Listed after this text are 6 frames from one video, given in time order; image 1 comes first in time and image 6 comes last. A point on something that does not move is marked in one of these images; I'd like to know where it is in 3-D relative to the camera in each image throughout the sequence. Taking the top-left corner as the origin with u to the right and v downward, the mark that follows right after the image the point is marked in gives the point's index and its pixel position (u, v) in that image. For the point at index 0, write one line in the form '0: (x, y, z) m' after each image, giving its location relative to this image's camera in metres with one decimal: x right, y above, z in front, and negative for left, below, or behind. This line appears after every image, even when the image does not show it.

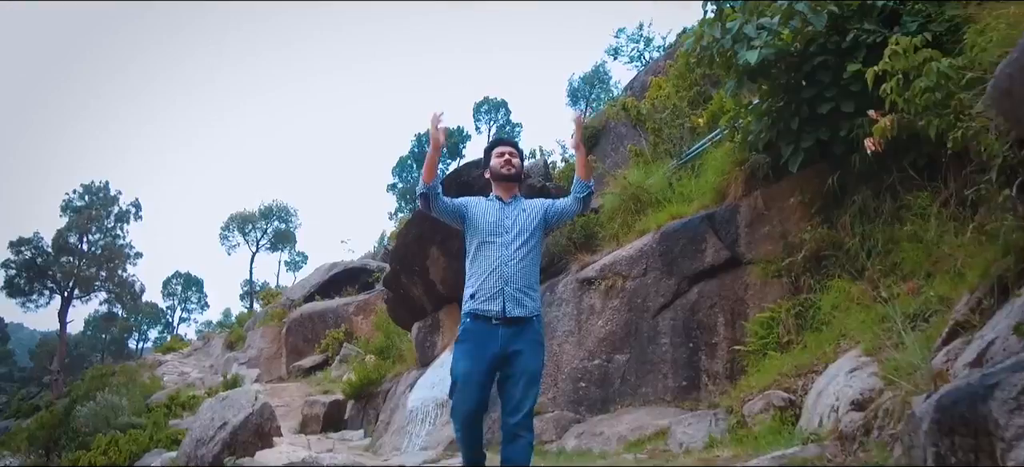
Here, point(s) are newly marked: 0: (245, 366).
0: (-5.9, -2.9, +17.6) m
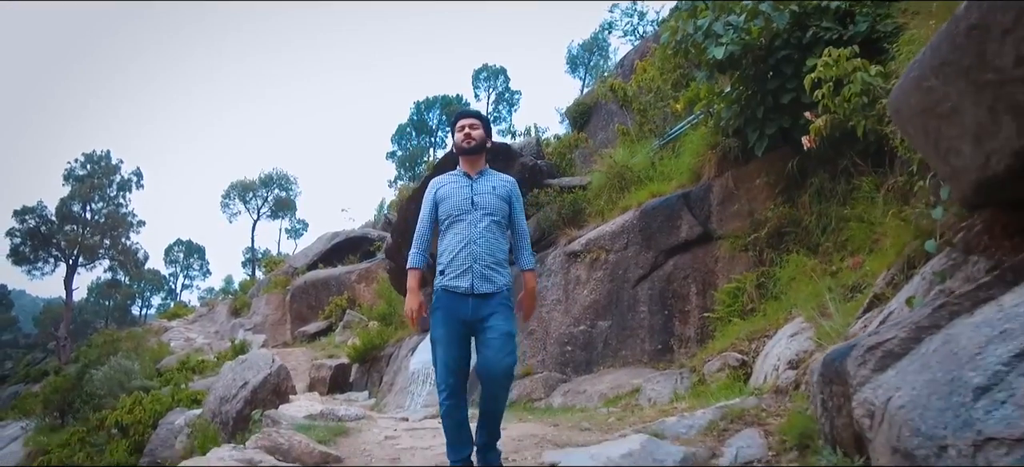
0: (-5.9, -2.2, +18.2) m
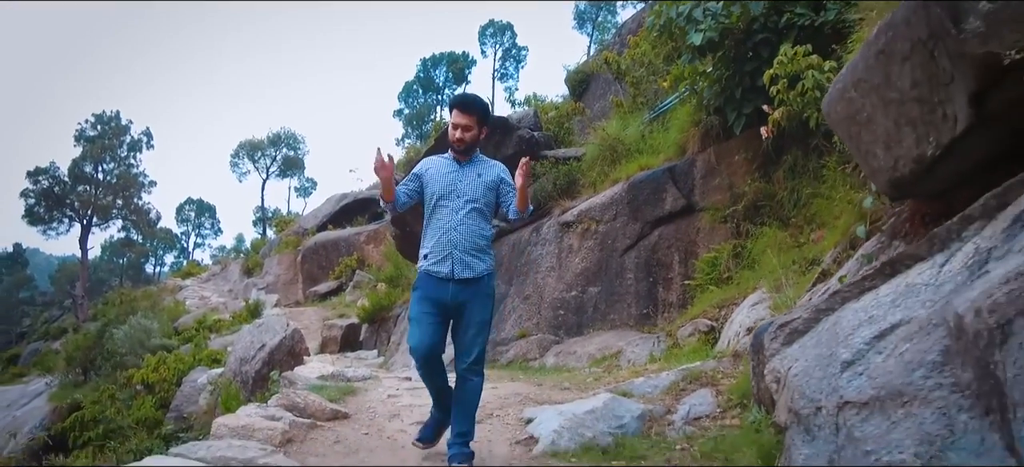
0: (-5.8, -1.3, +18.6) m
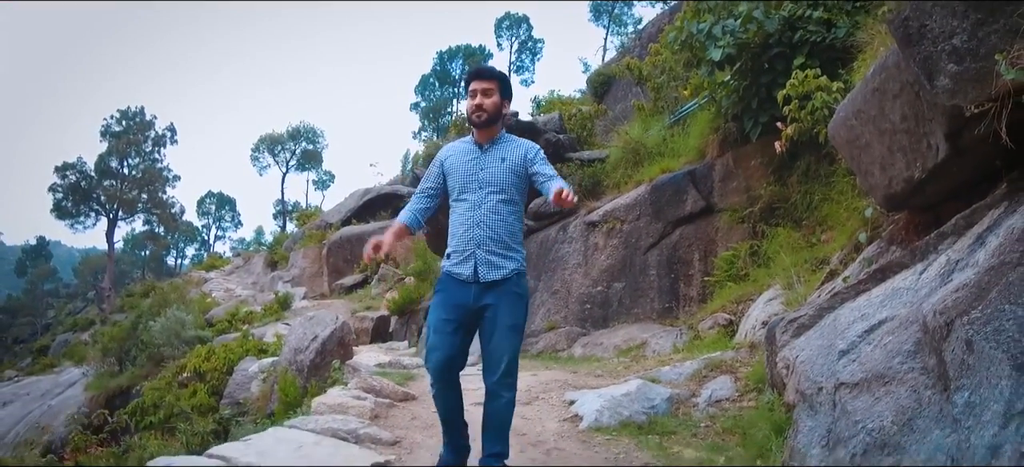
0: (-5.3, -1.2, +19.1) m
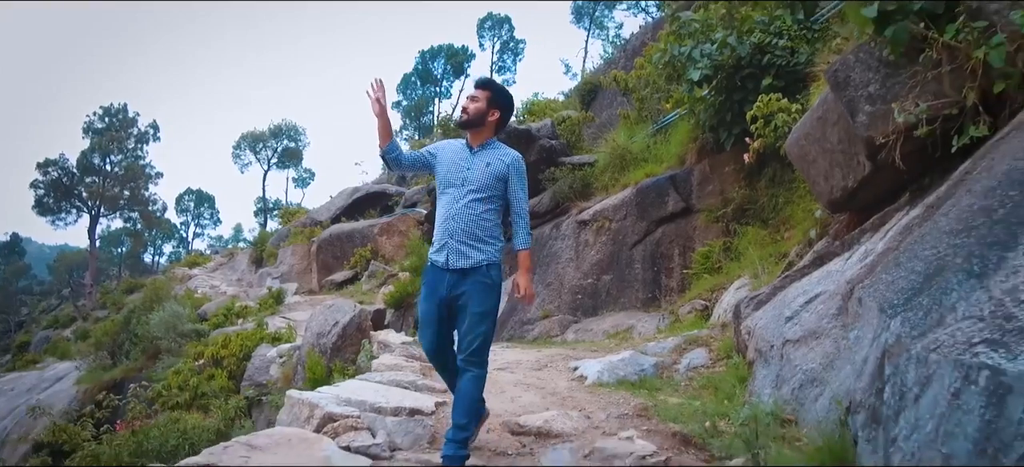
0: (-5.7, -1.1, +19.6) m
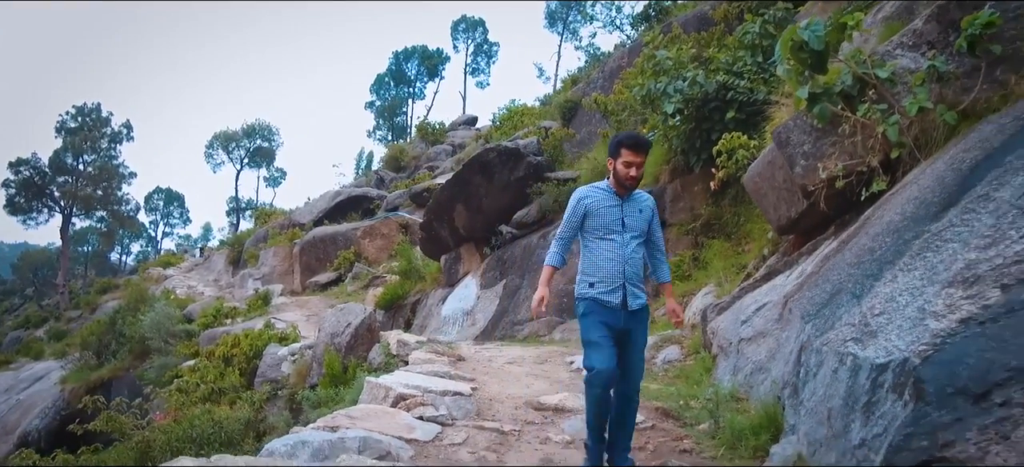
0: (-6.3, -1.2, +20.1) m
